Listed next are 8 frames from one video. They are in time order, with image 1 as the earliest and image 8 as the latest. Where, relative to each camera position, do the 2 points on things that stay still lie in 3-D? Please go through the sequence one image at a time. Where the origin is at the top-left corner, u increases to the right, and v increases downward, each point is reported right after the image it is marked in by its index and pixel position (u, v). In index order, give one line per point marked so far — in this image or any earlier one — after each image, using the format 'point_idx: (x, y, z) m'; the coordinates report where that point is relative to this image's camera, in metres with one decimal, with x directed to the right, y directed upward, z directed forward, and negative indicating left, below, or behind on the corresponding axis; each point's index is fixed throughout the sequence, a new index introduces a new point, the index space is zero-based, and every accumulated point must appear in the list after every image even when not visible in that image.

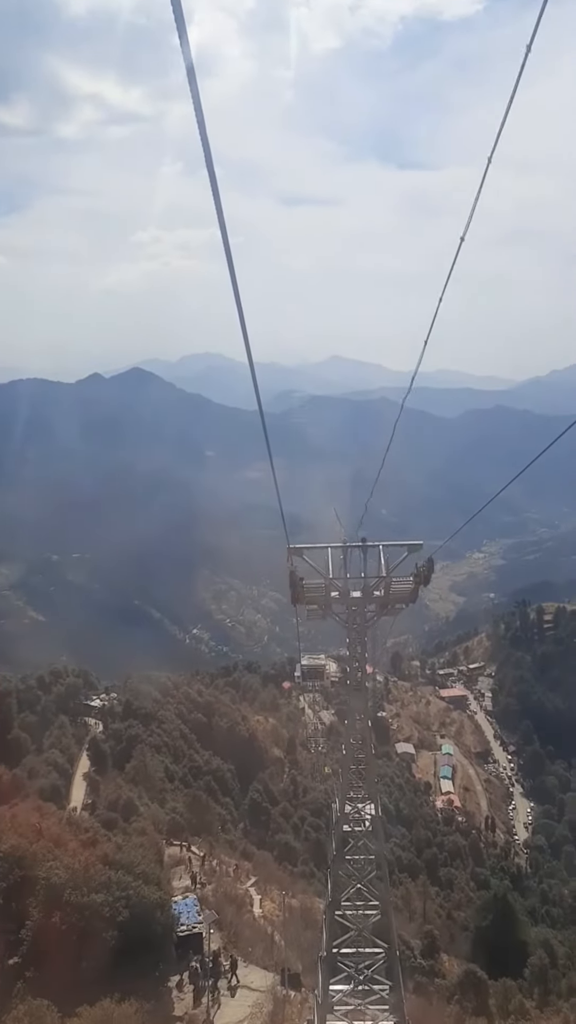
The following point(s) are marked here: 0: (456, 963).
0: (+4.6, -12.3, +19.9) m
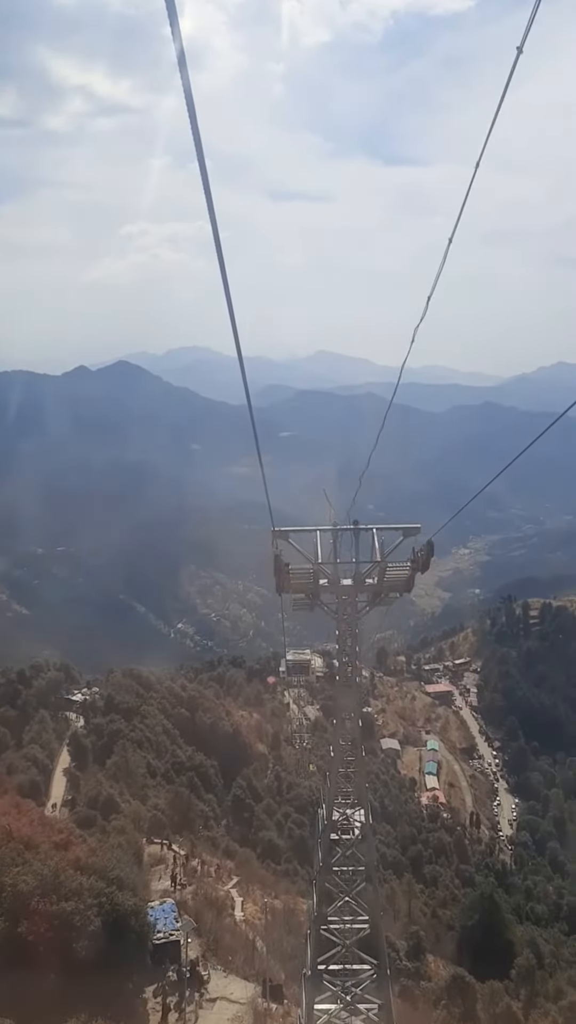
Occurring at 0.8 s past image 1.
0: (+4.2, -12.1, +19.6) m
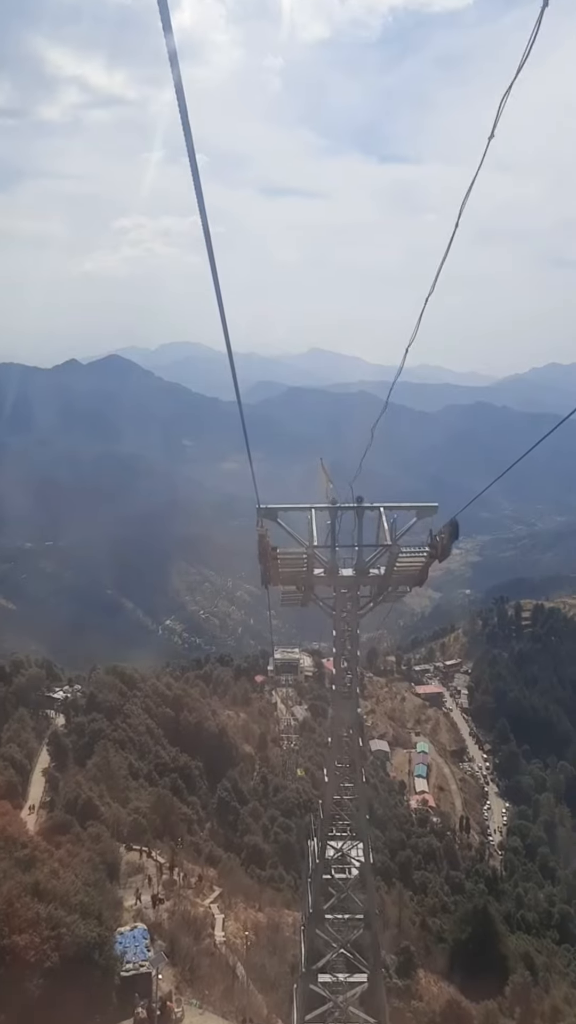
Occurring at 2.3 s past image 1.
0: (+3.7, -11.9, +18.9) m
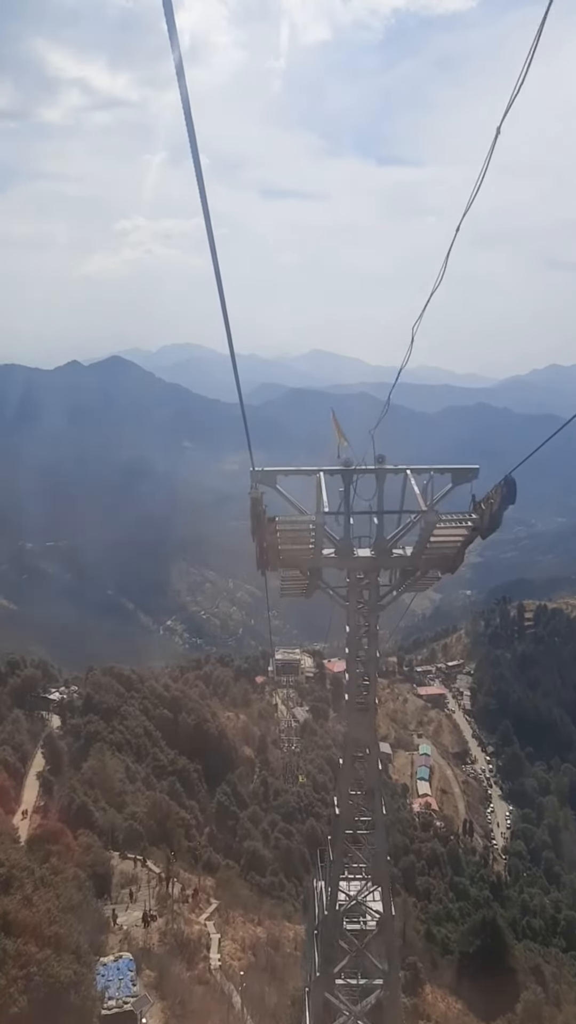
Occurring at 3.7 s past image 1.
0: (+3.8, -11.8, +18.2) m
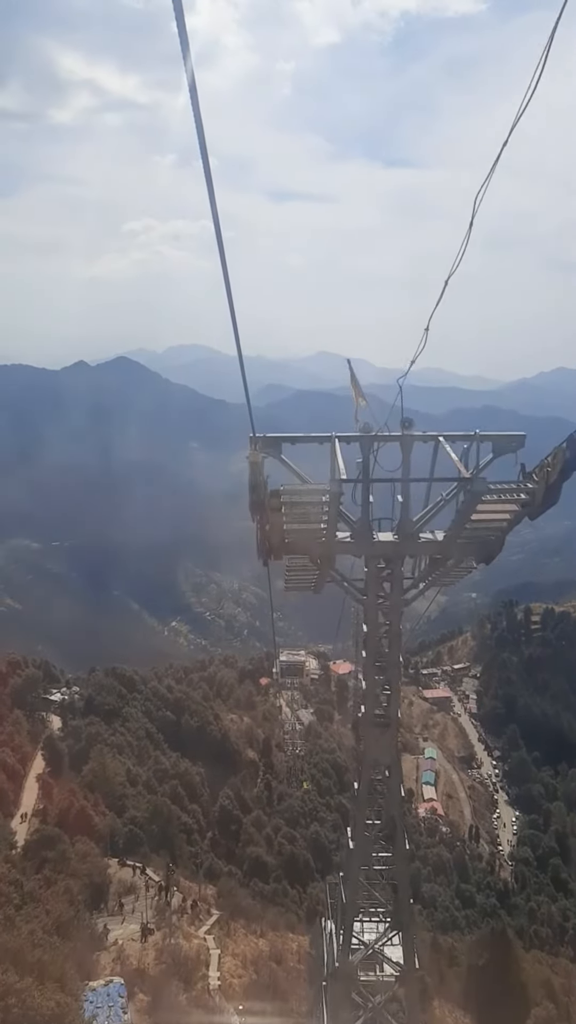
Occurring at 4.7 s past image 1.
0: (+3.8, -11.8, +17.6) m
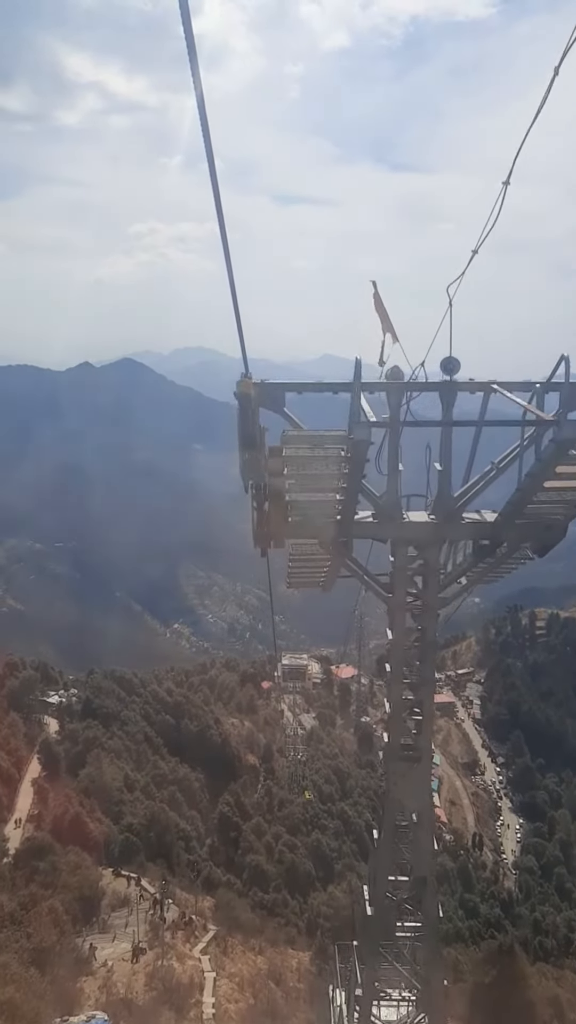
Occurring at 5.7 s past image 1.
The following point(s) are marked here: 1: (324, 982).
0: (+3.8, -11.8, +17.0) m
1: (+0.8, -11.1, +17.2) m
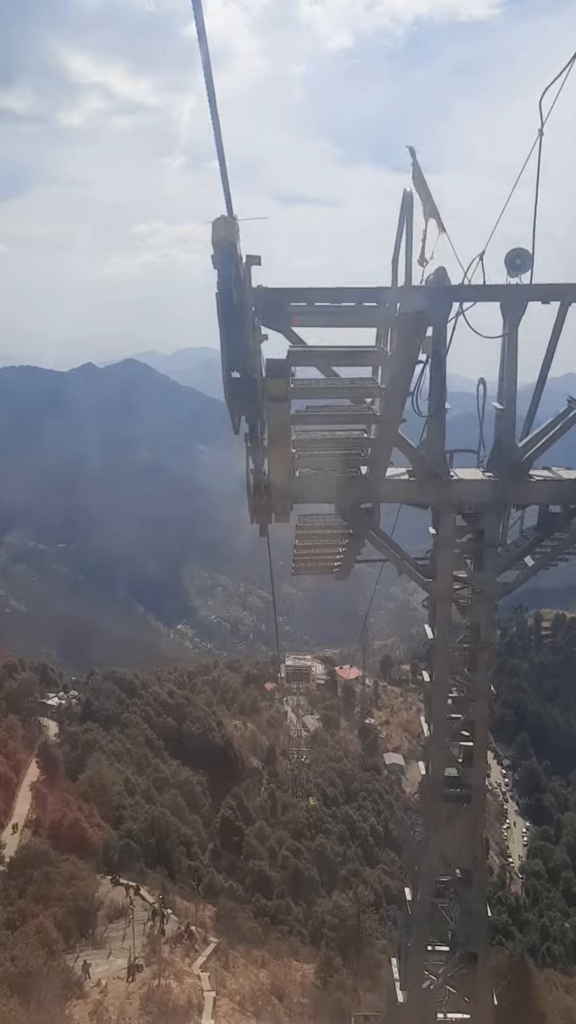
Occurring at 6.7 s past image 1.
0: (+3.9, -11.8, +16.5) m
1: (+0.9, -11.0, +16.8) m
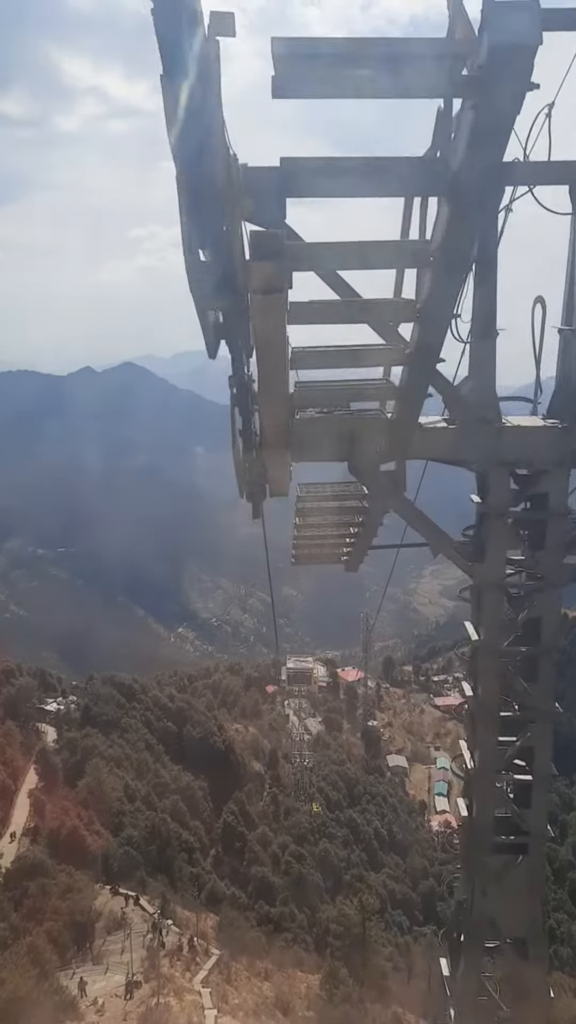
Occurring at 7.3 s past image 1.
0: (+4.0, -11.7, +16.2) m
1: (+1.0, -11.0, +16.4) m
